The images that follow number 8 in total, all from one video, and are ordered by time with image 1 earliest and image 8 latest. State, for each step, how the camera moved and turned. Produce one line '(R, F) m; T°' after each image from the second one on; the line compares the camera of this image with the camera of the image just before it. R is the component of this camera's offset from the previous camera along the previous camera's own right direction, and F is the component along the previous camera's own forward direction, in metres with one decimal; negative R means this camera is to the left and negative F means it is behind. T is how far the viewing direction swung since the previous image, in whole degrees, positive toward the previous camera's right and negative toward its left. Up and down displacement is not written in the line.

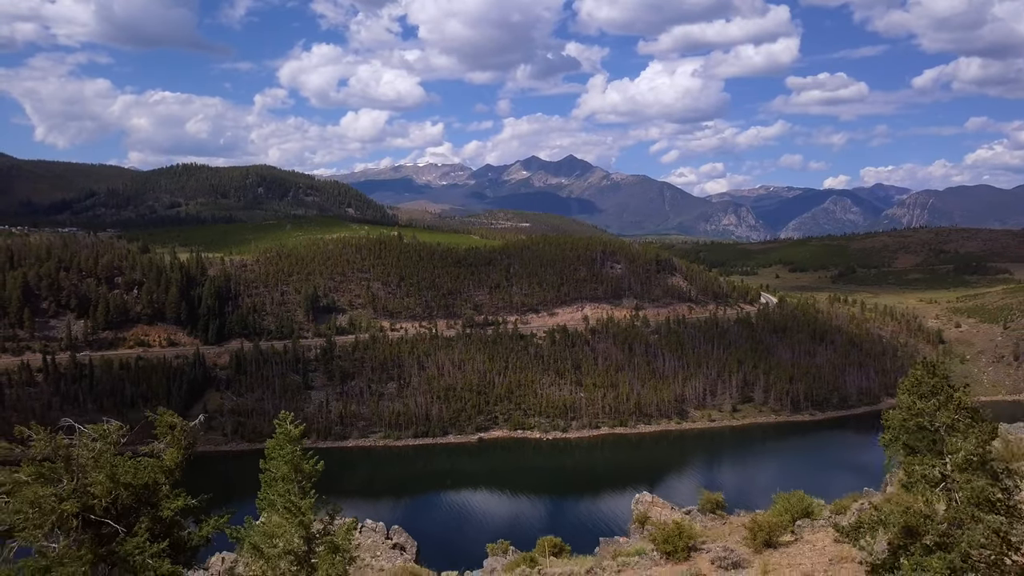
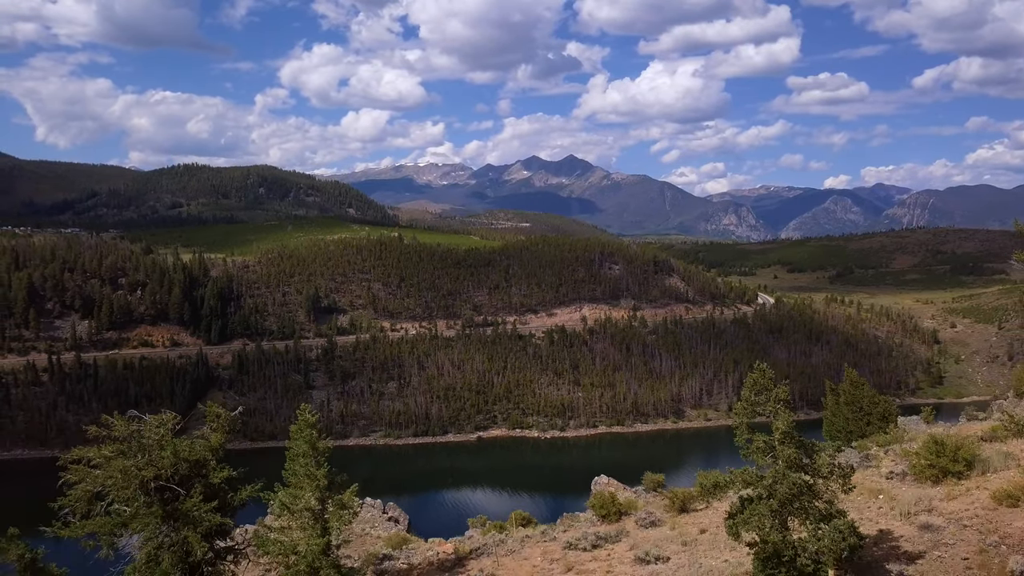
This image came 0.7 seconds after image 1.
(+0.4, -1.7) m; 0°
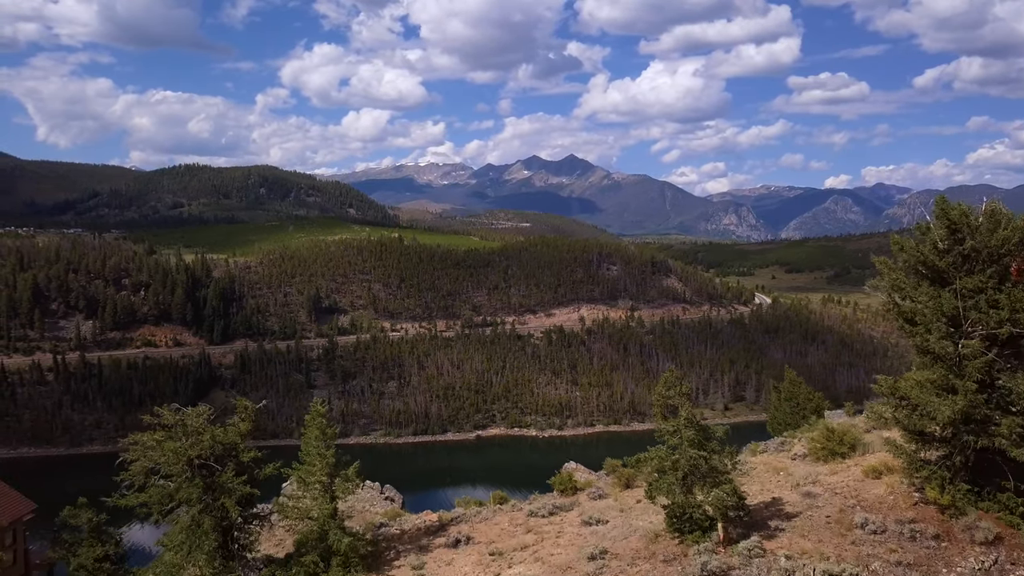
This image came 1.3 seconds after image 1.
(+0.4, -1.6) m; 0°
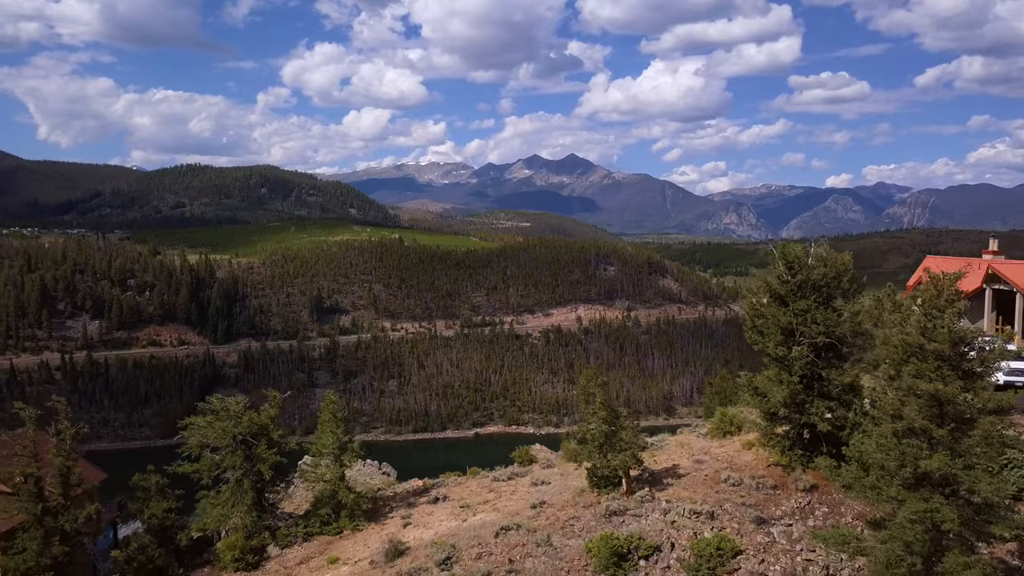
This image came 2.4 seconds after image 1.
(+0.6, -2.6) m; 0°
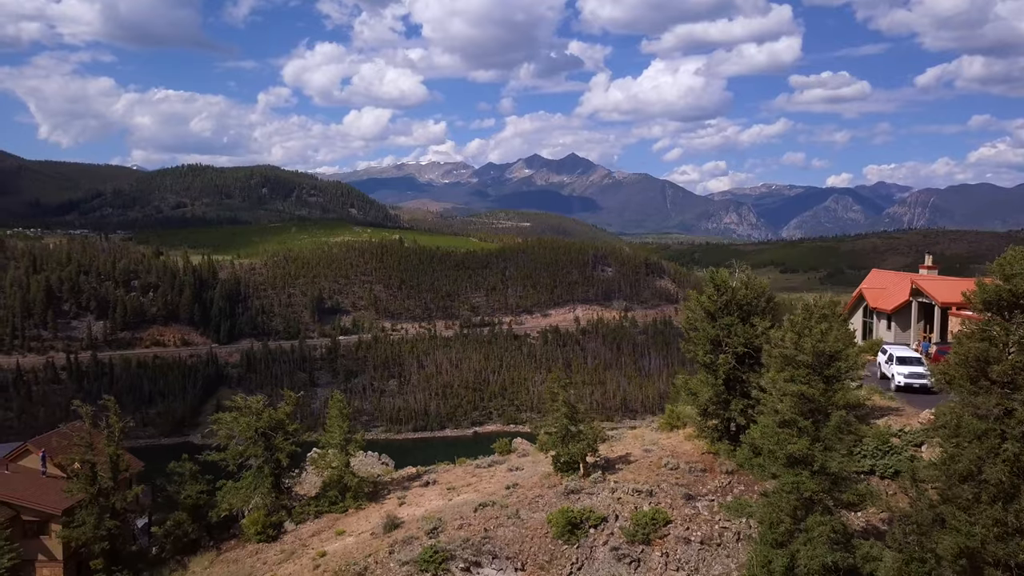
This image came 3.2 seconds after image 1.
(+0.4, -2.0) m; 0°
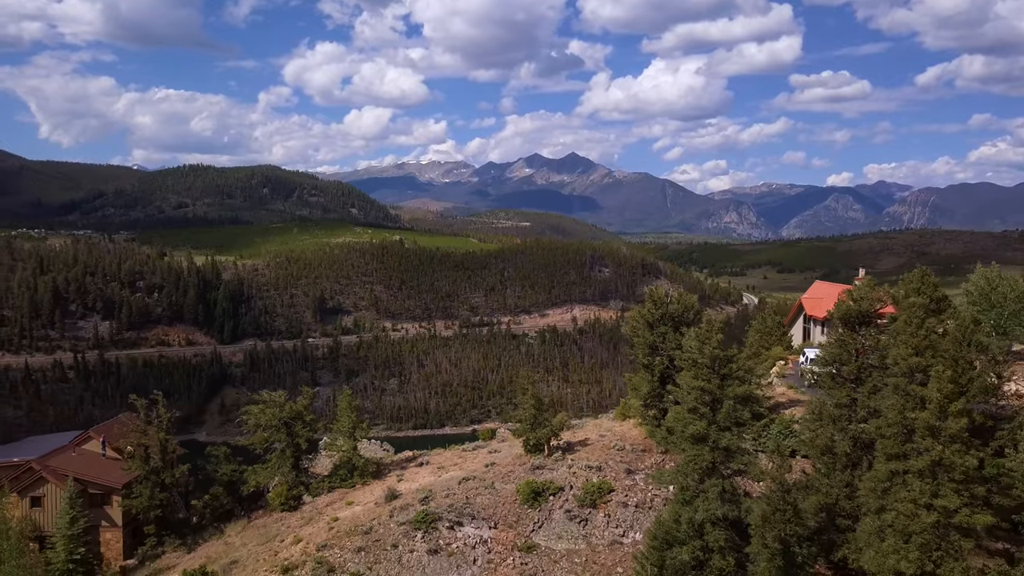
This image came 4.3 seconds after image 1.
(+0.5, -2.6) m; 0°
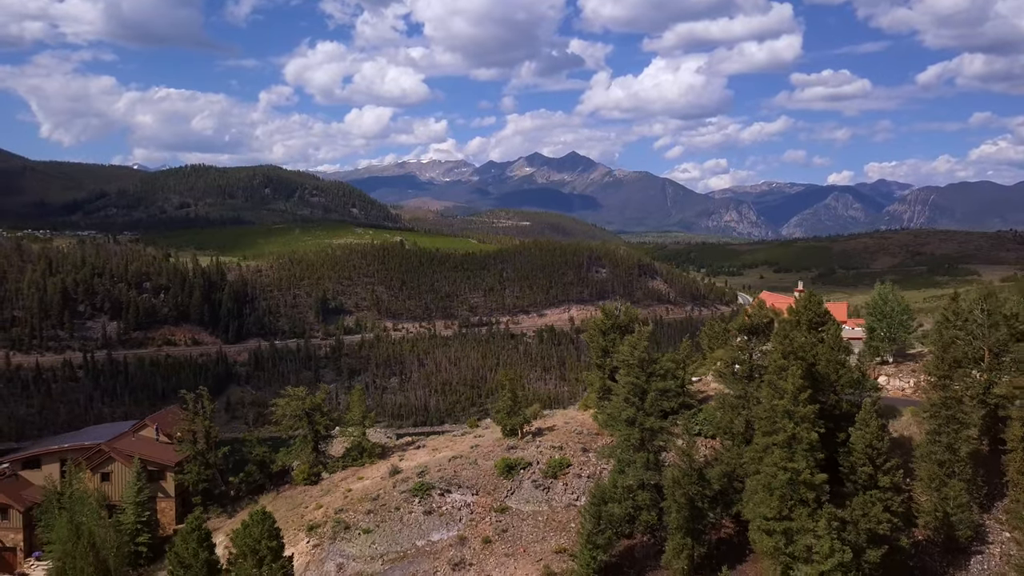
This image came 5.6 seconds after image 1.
(+0.6, -3.3) m; 0°
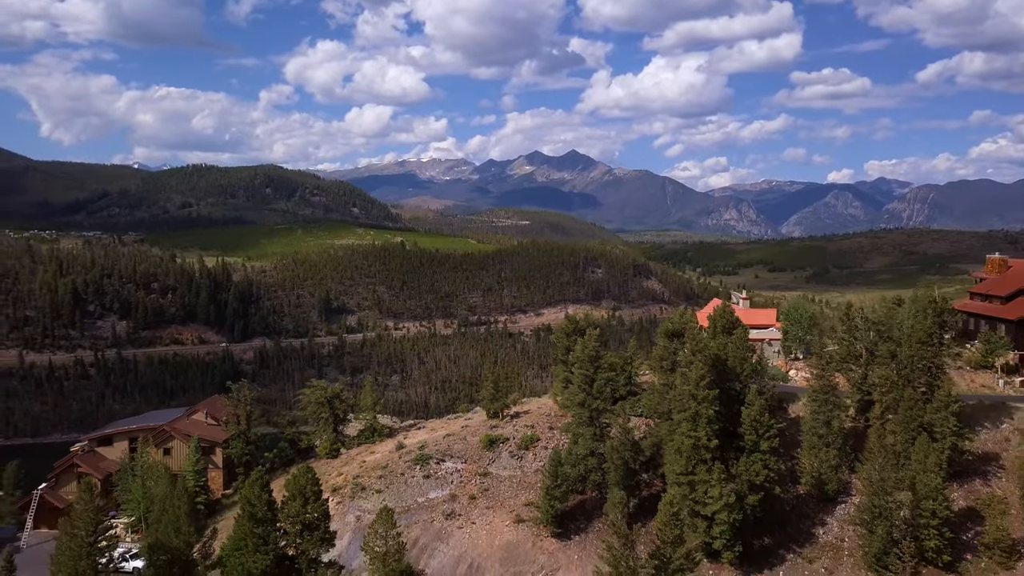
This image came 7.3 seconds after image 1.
(+0.6, -4.3) m; 0°
